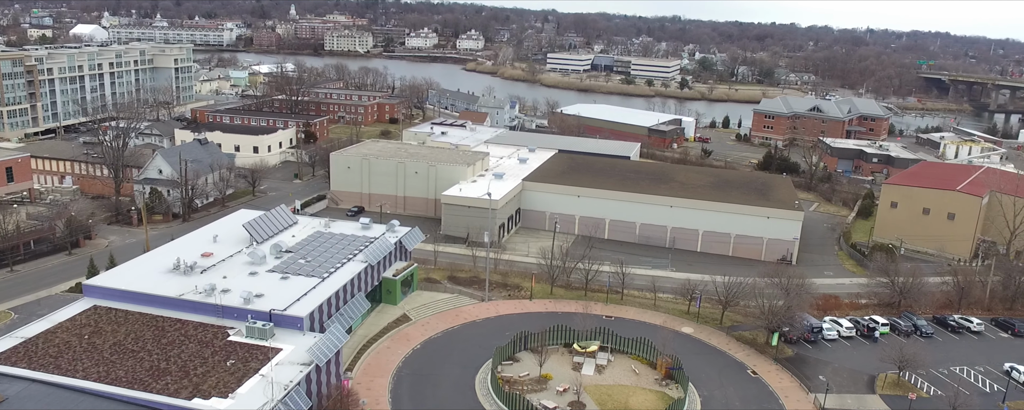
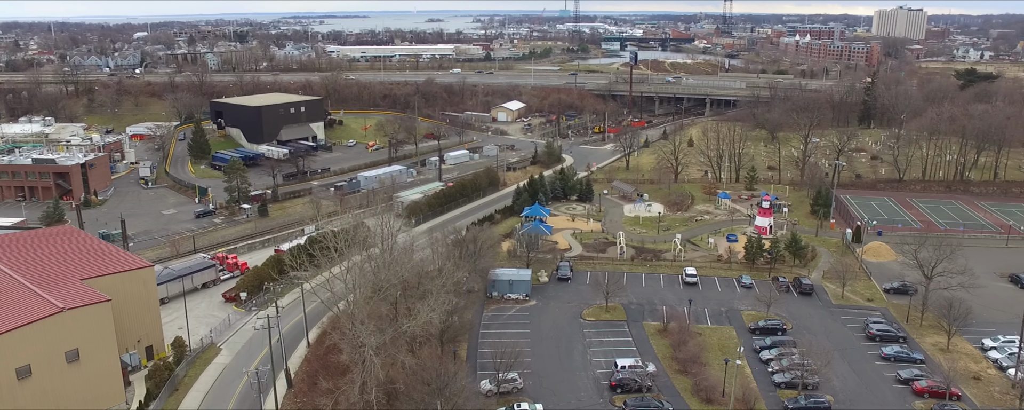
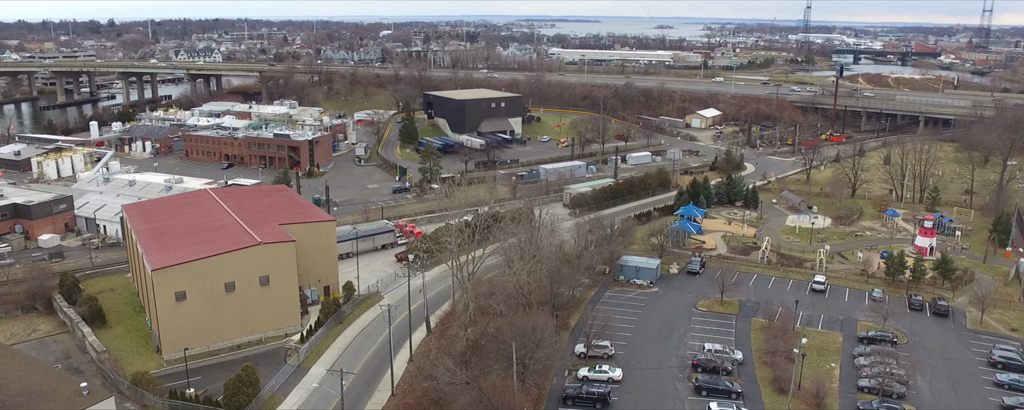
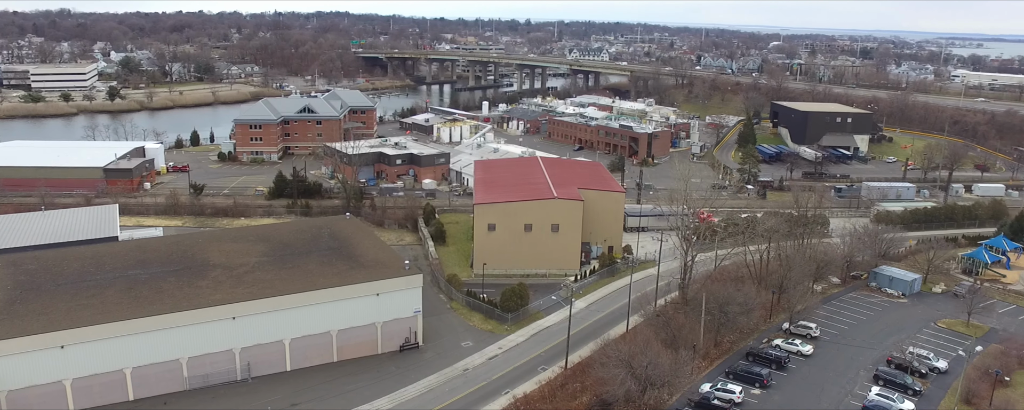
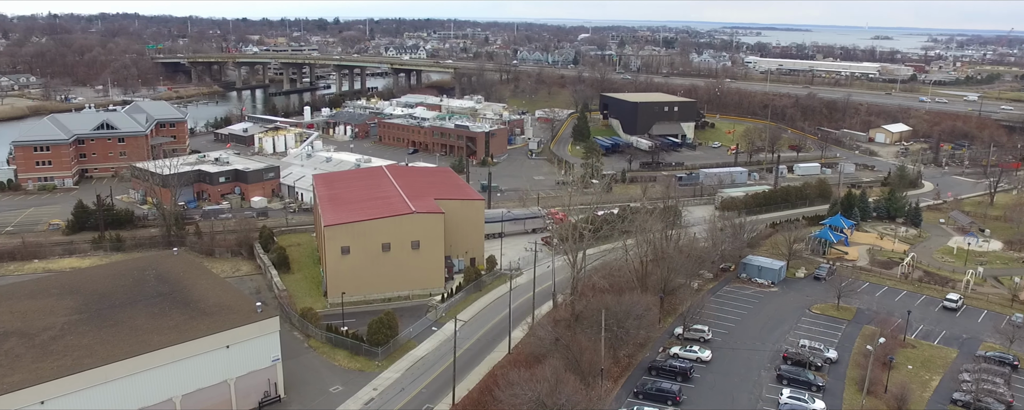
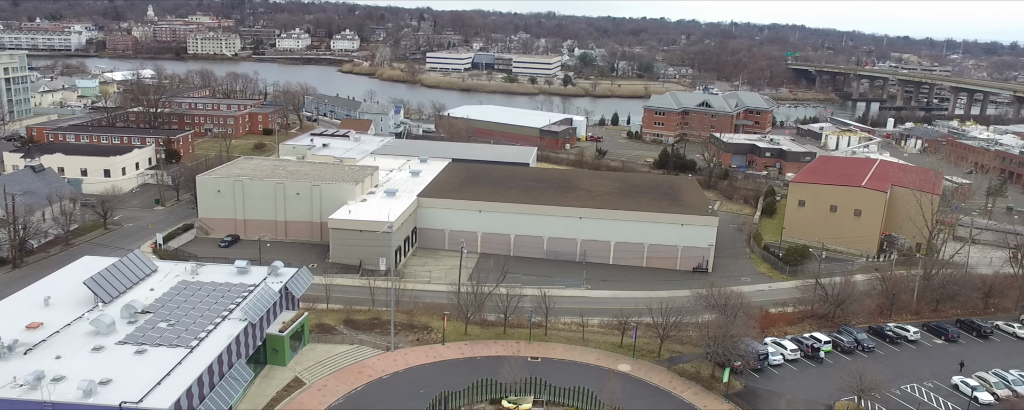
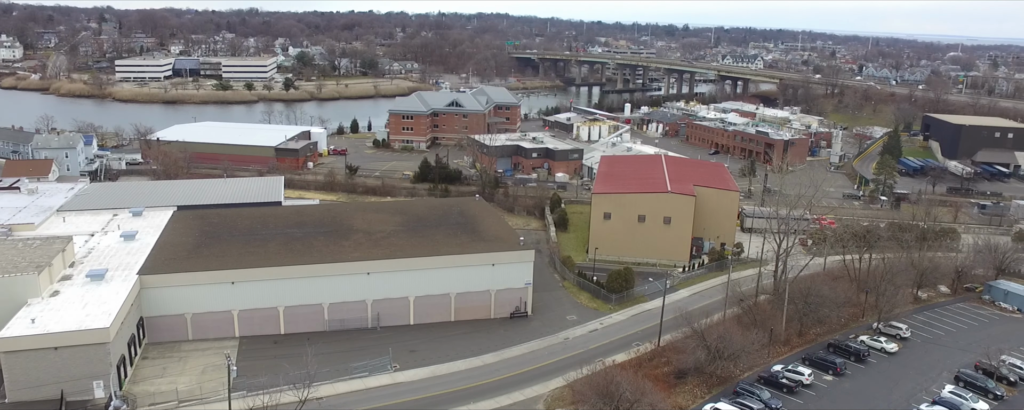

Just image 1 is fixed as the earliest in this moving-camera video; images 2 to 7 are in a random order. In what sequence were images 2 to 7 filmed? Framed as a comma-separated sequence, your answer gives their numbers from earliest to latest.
6, 7, 4, 5, 3, 2
